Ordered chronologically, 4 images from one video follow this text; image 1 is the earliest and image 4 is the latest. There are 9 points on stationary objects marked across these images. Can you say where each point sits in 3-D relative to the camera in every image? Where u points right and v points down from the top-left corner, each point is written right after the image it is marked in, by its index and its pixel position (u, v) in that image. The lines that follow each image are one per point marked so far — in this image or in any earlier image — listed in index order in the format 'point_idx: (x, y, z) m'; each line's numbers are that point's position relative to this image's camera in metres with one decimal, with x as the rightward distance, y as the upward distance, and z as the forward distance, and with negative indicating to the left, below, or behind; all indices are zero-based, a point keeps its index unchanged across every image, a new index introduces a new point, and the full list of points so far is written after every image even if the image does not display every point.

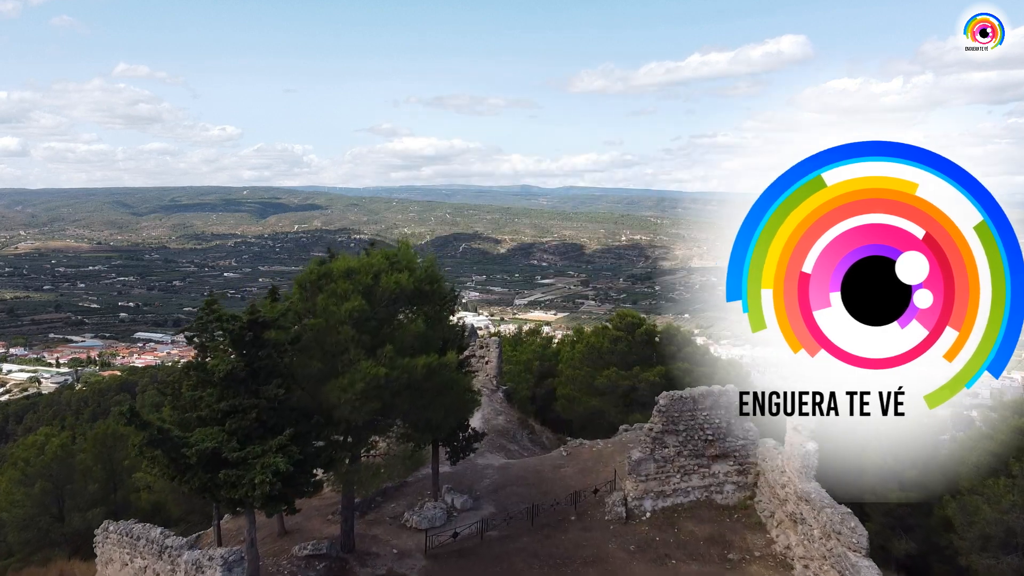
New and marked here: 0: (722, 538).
0: (+3.3, -4.0, +10.0) m
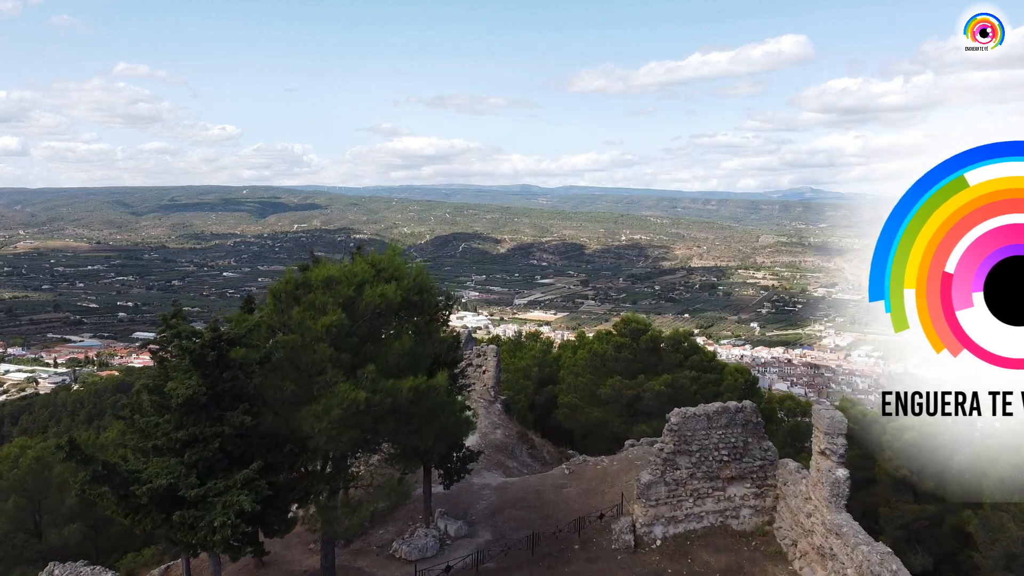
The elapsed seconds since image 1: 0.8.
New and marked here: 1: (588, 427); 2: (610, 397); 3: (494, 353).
0: (+3.3, -4.1, +9.2) m
1: (+2.2, -4.0, +17.9) m
2: (+2.7, -3.0, +17.1) m
3: (-0.6, -2.0, +19.7) m
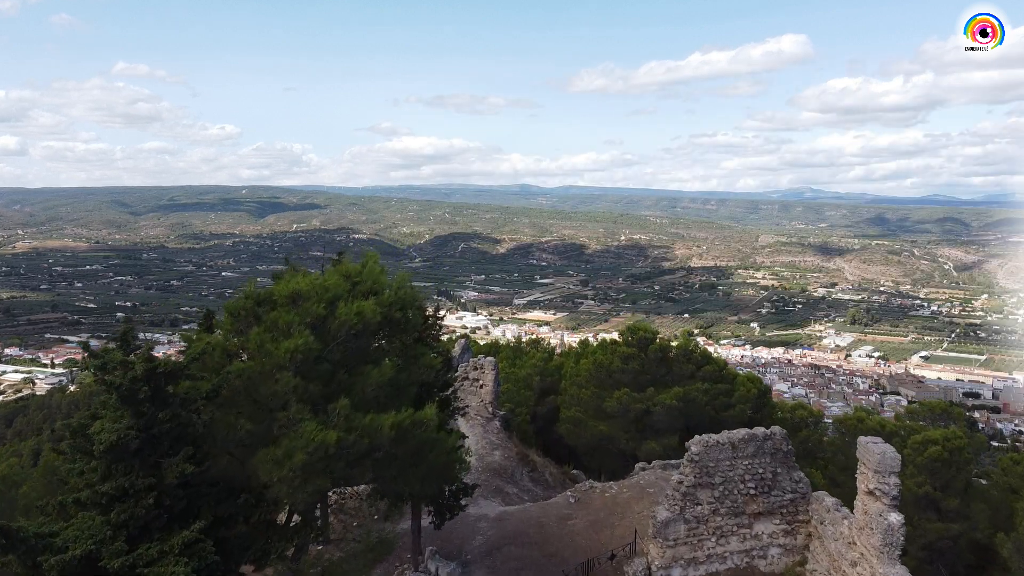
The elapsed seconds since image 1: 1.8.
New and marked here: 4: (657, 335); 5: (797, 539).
0: (+3.3, -4.2, +8.1) m
1: (+2.2, -4.1, +16.8) m
2: (+2.7, -3.1, +16.0) m
3: (-0.6, -2.2, +18.6) m
4: (+4.0, -1.3, +17.3) m
5: (+4.2, -3.7, +9.6) m
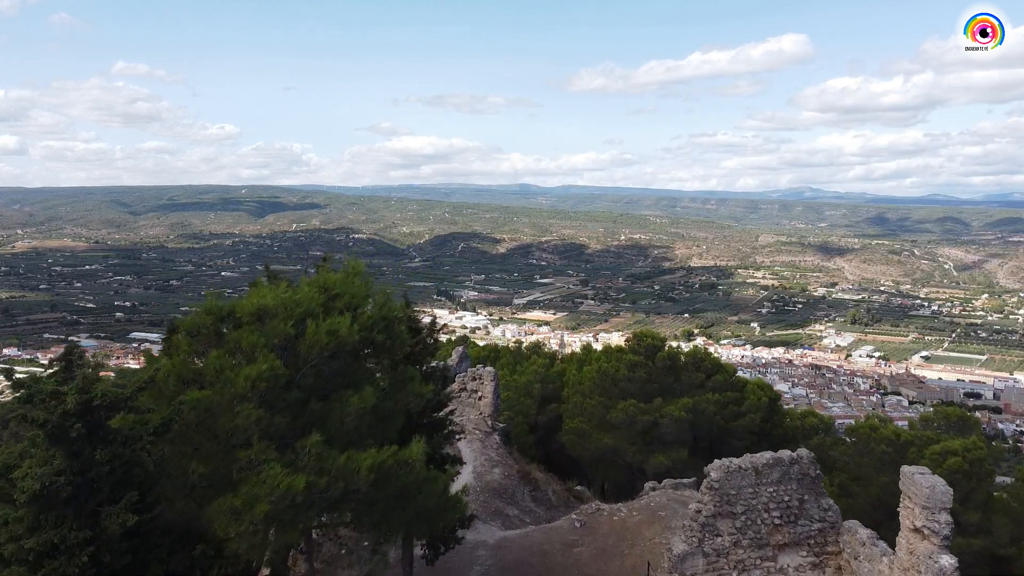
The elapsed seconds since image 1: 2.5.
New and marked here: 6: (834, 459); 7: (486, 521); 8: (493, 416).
0: (+3.3, -4.4, +7.3) m
1: (+2.2, -4.3, +16.1) m
2: (+2.7, -3.2, +15.3) m
3: (-0.6, -2.3, +17.8) m
4: (+4.0, -1.4, +16.5) m
5: (+4.3, -3.8, +8.9) m
6: (+8.9, -4.7, +17.4) m
7: (-0.5, -4.4, +12.4) m
8: (-0.5, -3.4, +17.8) m
